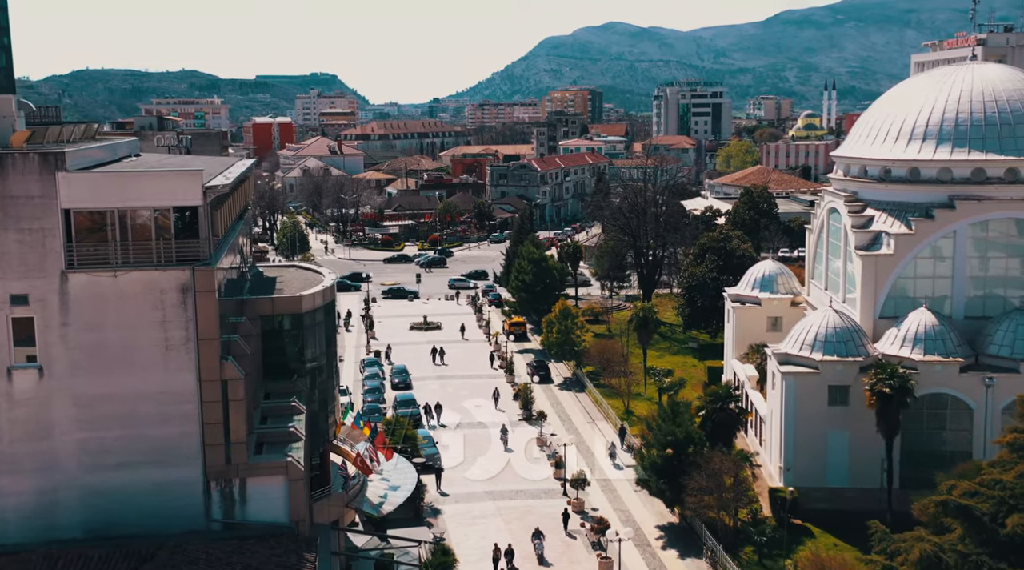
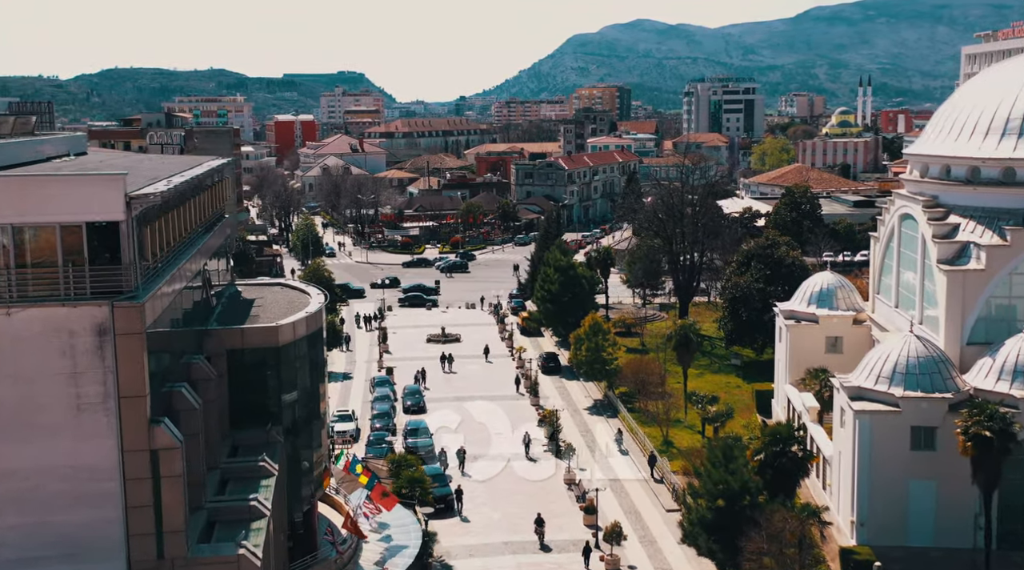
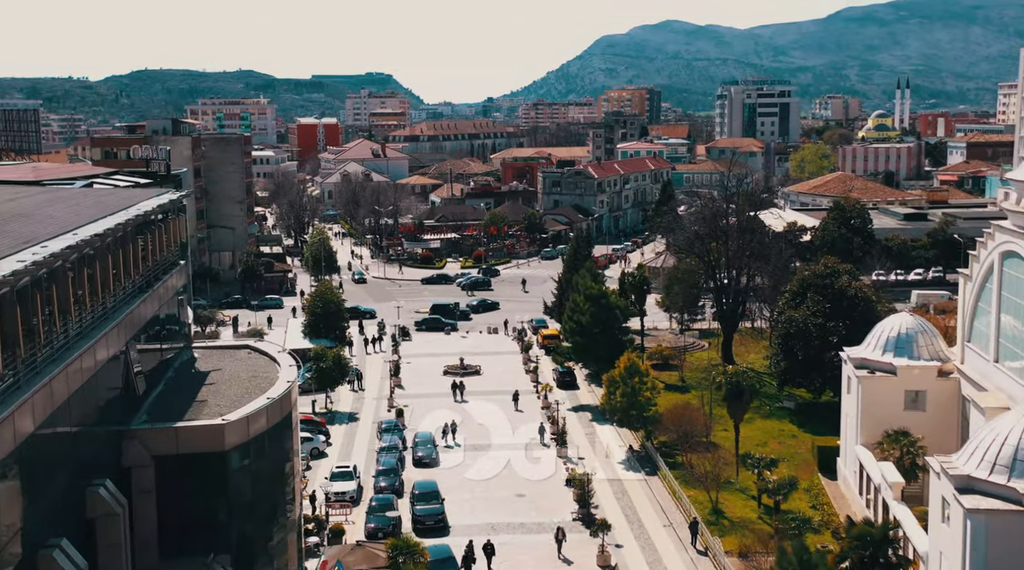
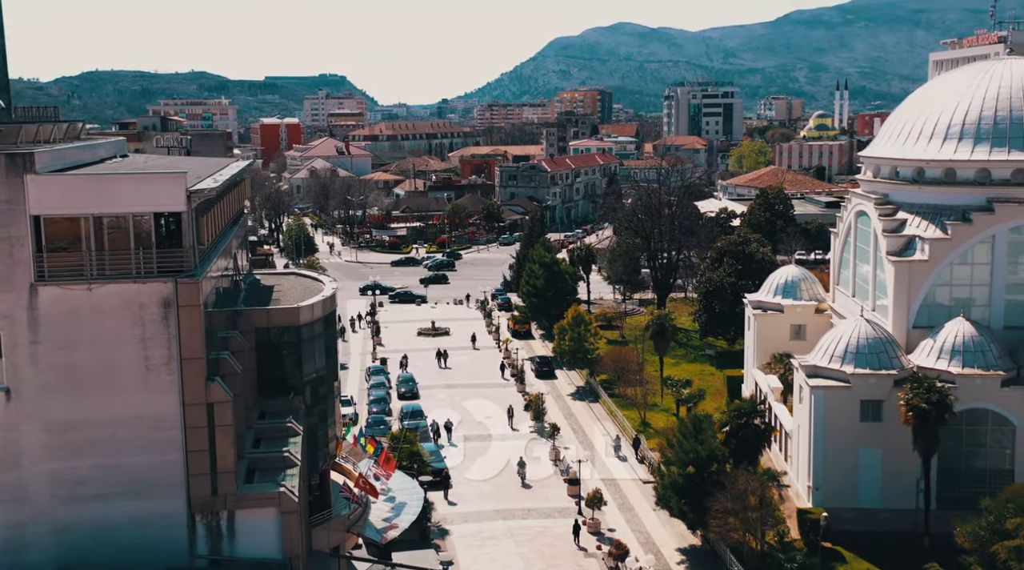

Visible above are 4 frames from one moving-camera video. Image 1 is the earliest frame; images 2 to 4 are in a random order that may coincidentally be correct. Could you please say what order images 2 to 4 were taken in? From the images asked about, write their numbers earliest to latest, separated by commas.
4, 2, 3
